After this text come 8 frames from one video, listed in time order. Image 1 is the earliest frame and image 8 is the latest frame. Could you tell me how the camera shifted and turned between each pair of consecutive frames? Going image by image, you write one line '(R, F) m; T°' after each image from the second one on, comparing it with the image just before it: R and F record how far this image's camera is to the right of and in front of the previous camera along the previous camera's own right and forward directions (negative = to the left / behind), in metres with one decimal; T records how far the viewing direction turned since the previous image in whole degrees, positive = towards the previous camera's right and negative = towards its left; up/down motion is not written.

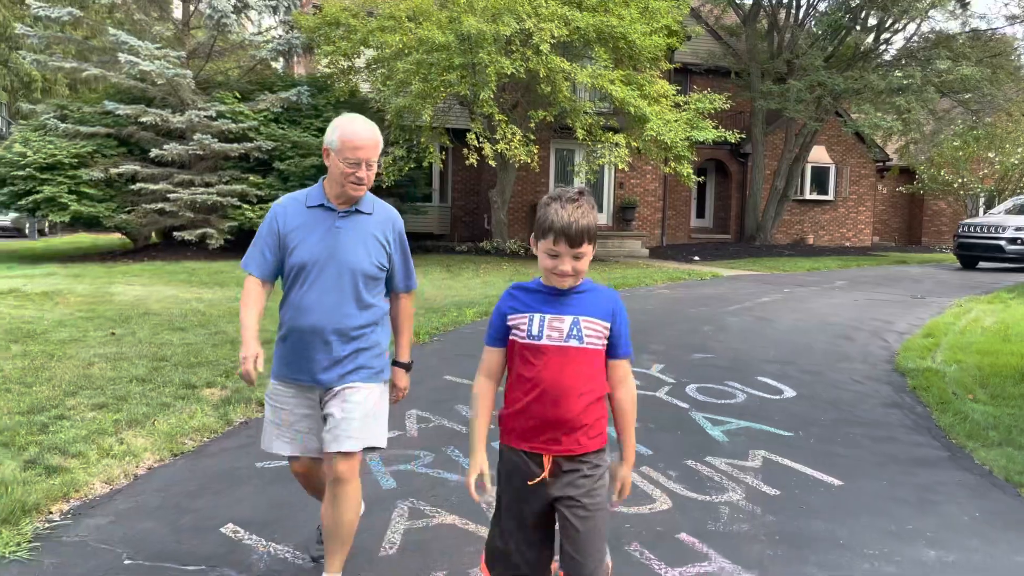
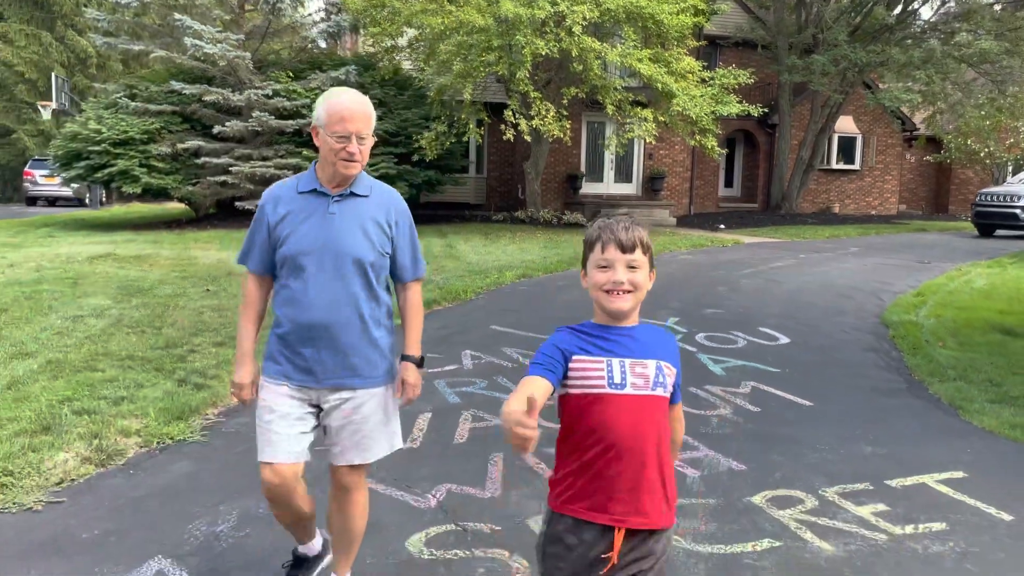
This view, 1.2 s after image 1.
(0.0, -1.1) m; -2°
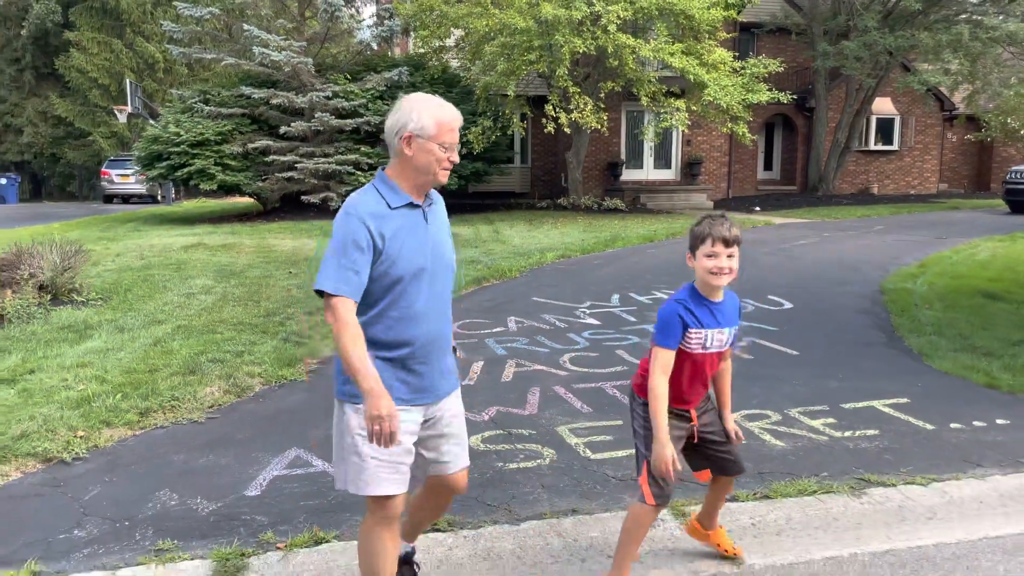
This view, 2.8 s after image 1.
(+0.1, -1.2) m; -3°
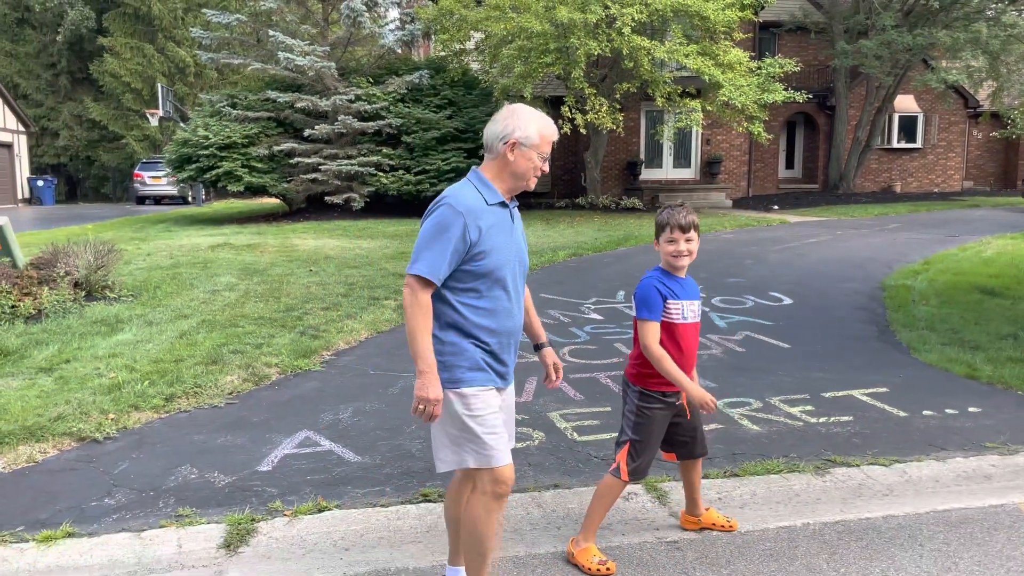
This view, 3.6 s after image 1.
(+0.2, -0.3) m; -2°
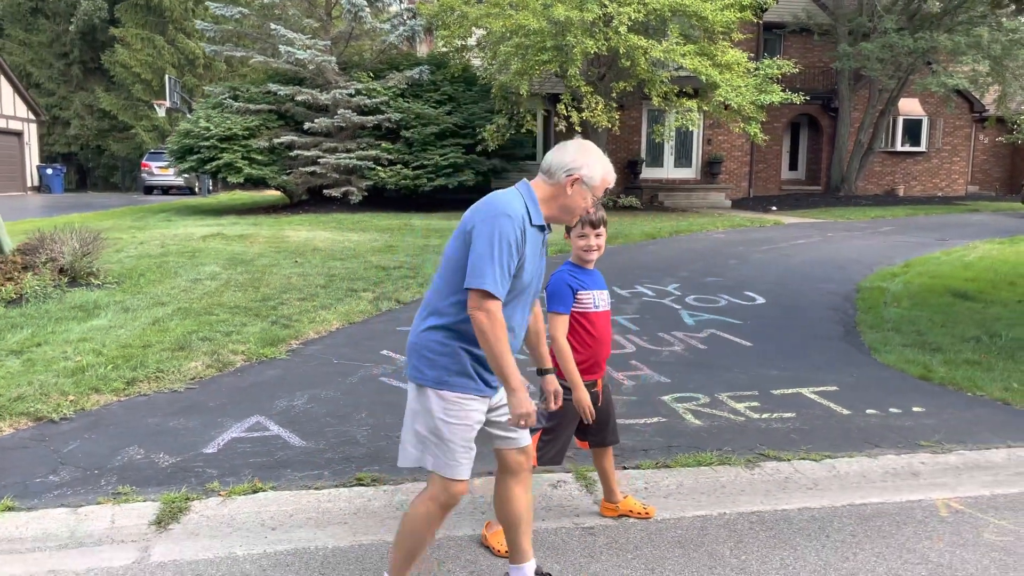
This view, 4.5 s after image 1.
(+0.4, -0.1) m; -1°
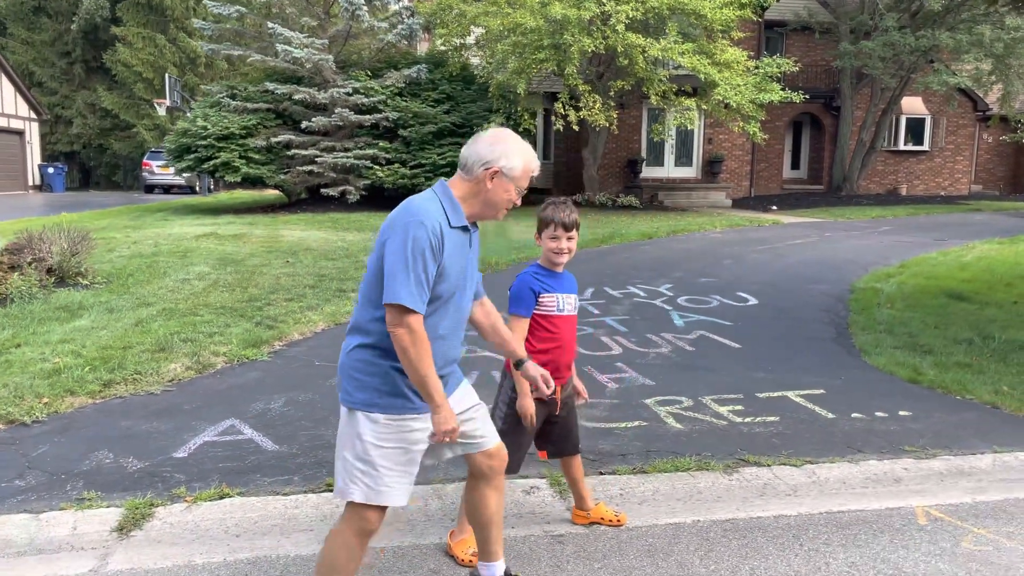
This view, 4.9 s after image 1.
(+0.2, +0.1) m; 0°
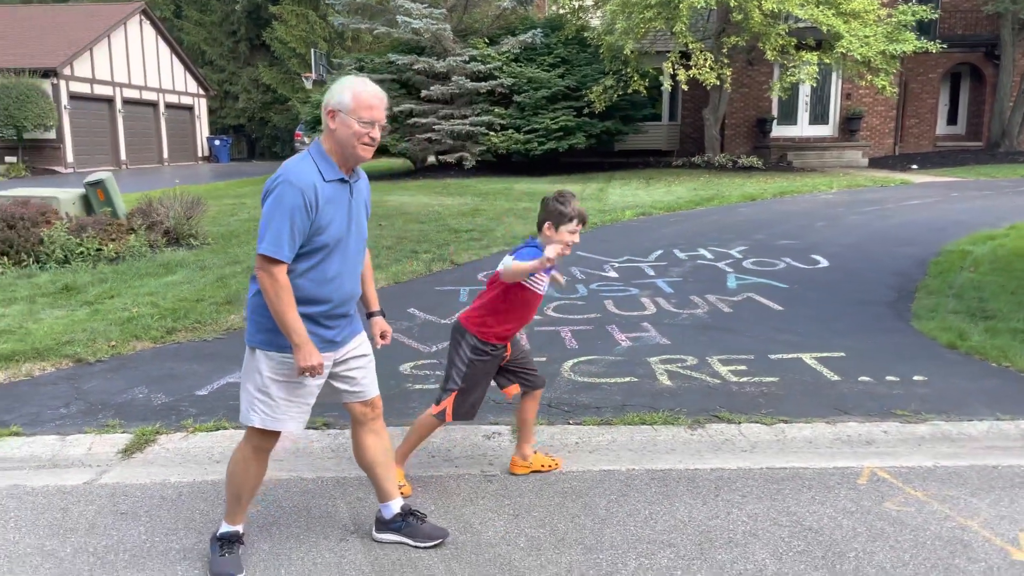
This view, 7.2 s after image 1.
(+0.9, -0.1) m; -11°
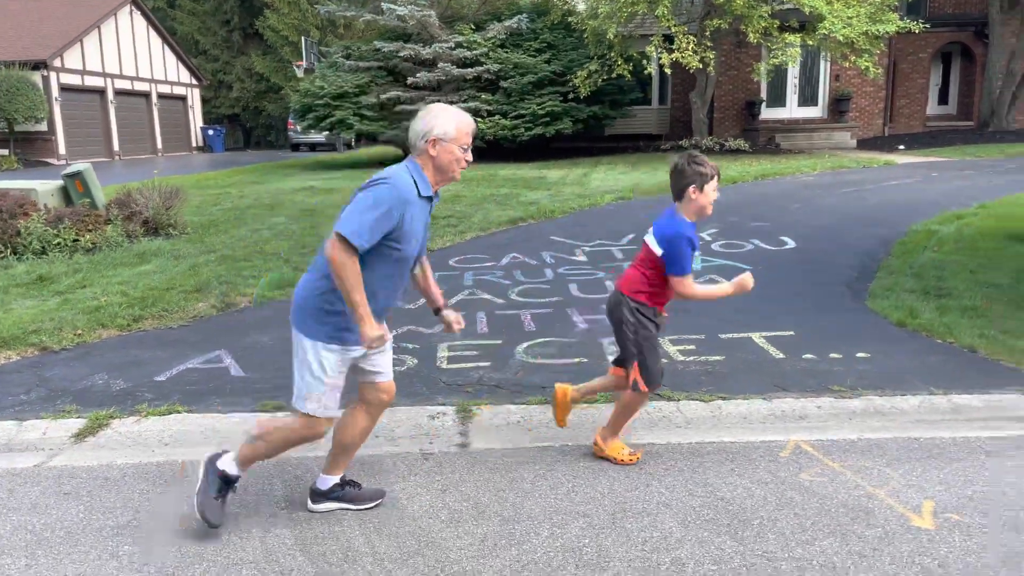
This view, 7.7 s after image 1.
(+0.3, -0.1) m; 0°
